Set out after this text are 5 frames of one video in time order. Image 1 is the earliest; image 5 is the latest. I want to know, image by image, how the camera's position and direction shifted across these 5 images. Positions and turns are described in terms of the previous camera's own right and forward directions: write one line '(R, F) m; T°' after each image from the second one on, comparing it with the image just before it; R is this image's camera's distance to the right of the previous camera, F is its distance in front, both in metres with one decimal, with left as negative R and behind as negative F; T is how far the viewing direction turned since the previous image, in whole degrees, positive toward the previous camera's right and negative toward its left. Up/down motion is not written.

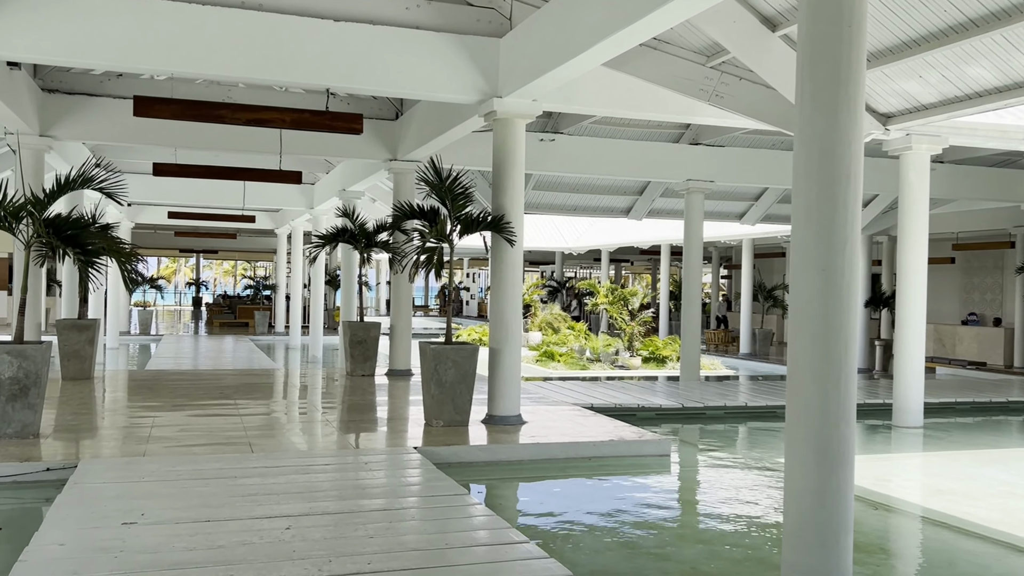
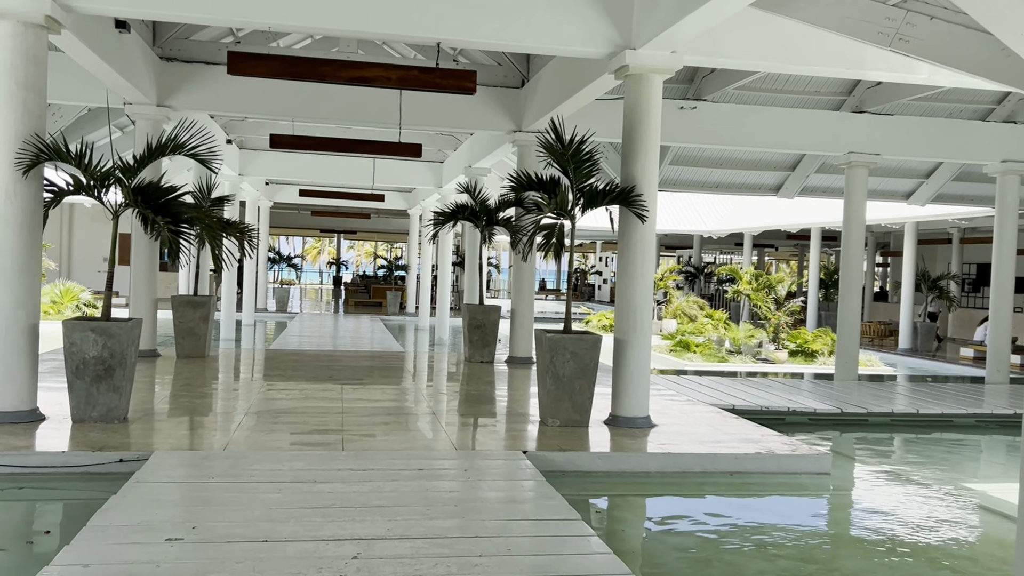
(0.0, +0.9) m; -9°
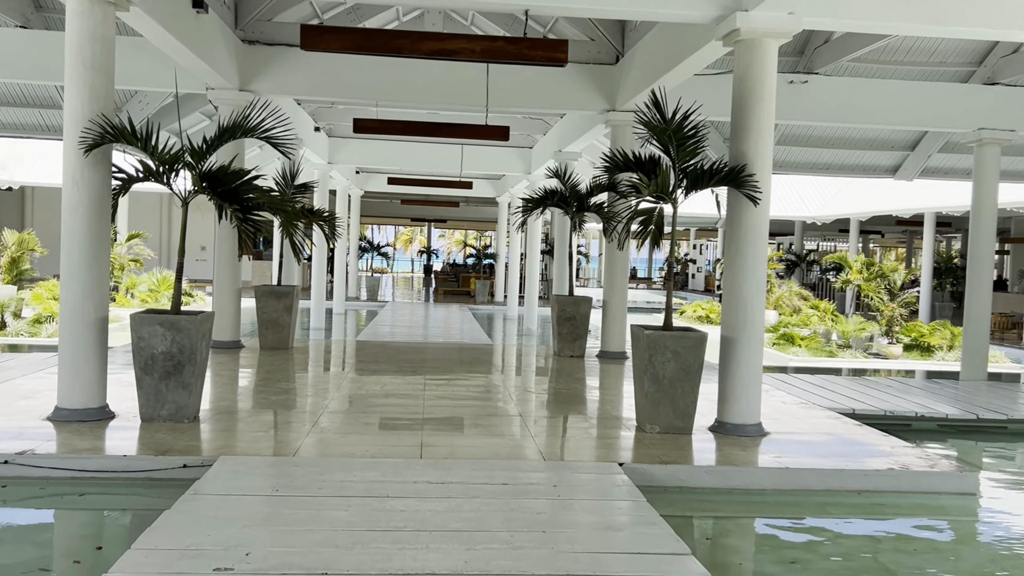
(0.0, +0.5) m; -6°
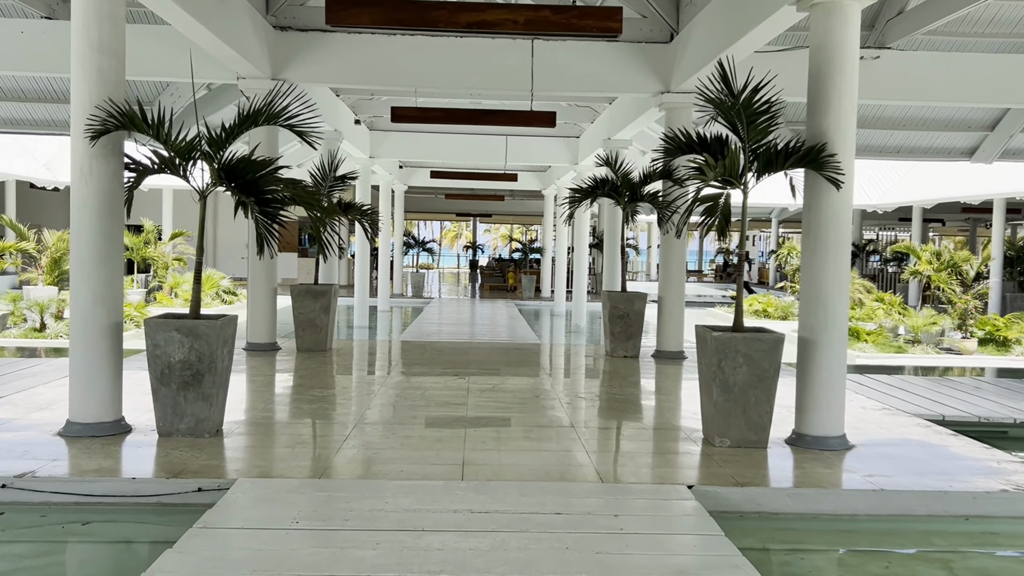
(0.0, +0.6) m; -3°
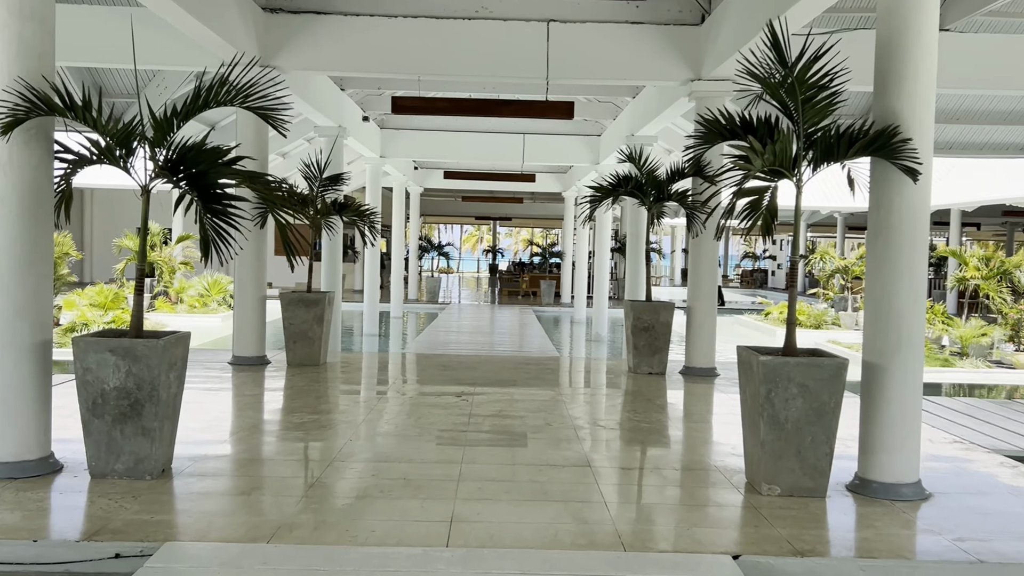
(+0.1, +0.8) m; -1°
